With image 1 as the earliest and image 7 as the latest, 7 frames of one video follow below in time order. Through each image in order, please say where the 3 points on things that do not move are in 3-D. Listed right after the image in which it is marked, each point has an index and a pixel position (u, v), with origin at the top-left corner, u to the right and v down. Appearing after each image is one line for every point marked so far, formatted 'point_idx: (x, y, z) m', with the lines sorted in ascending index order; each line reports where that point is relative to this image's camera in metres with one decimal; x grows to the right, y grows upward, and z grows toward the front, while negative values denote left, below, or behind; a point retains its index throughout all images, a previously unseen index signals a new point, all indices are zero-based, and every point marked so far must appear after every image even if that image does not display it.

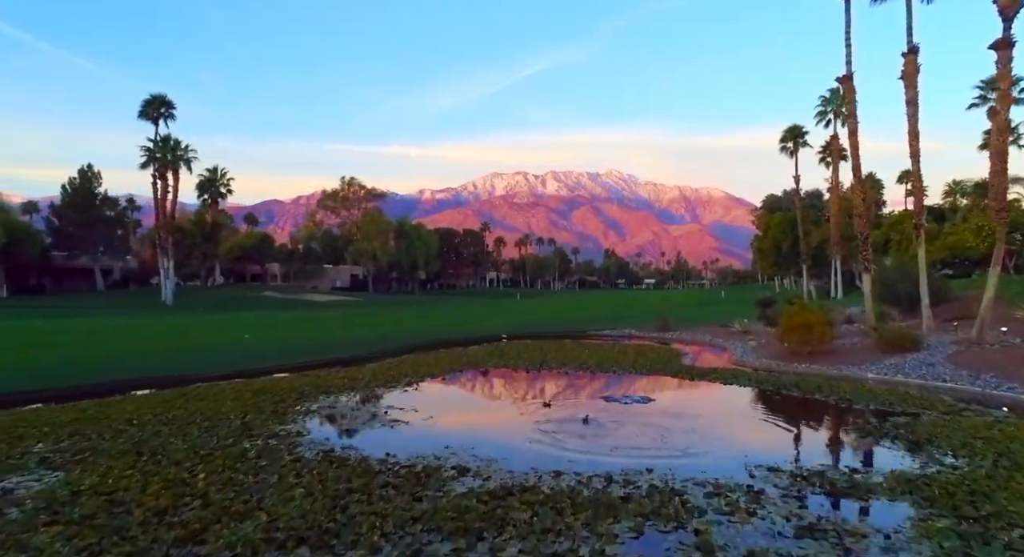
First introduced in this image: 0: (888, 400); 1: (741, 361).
0: (+6.7, -2.2, +11.6) m
1: (+6.2, -2.2, +17.5) m
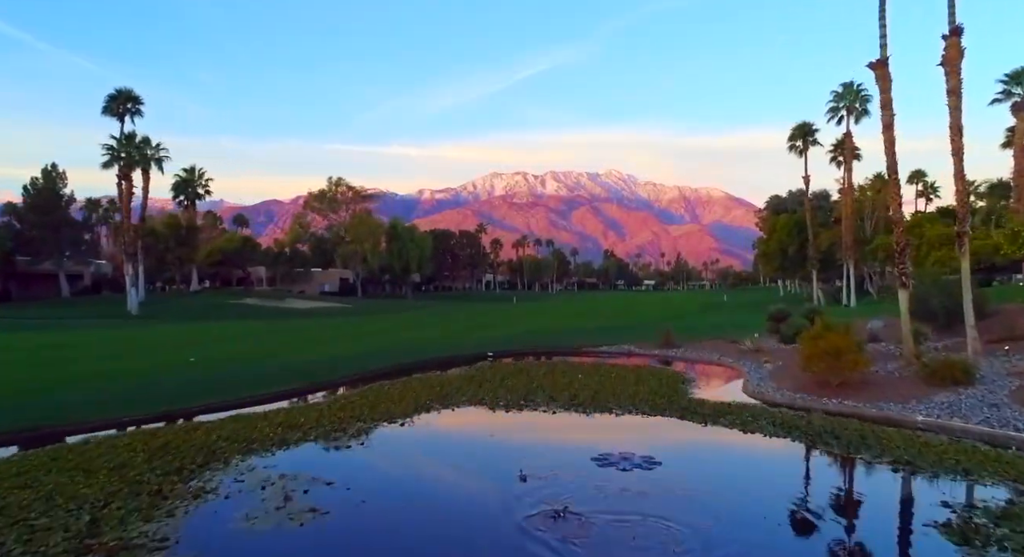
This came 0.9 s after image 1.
0: (+6.2, -2.6, +9.1) m
1: (+5.7, -2.6, +15.1) m
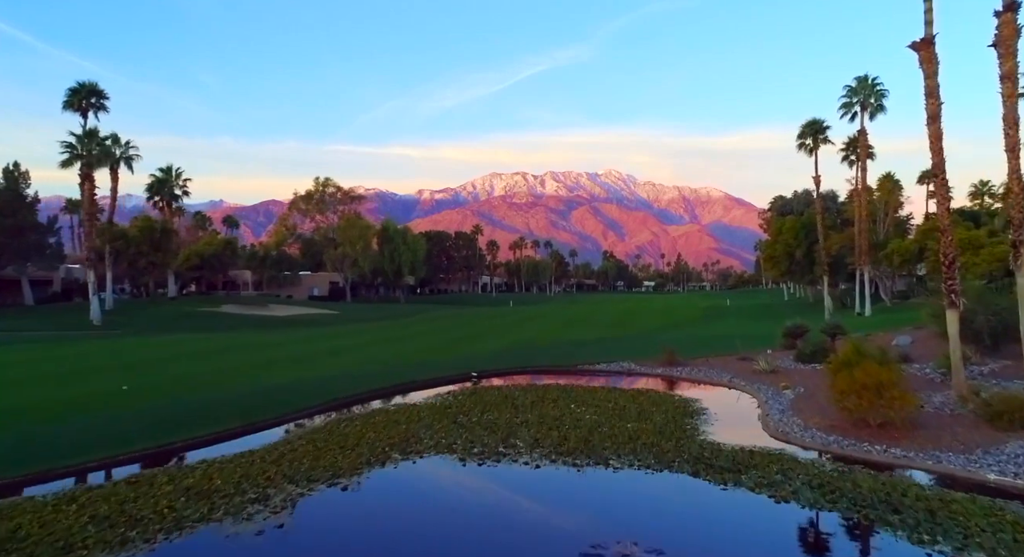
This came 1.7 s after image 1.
0: (+5.8, -2.9, +6.7) m
1: (+5.3, -3.0, +12.7) m
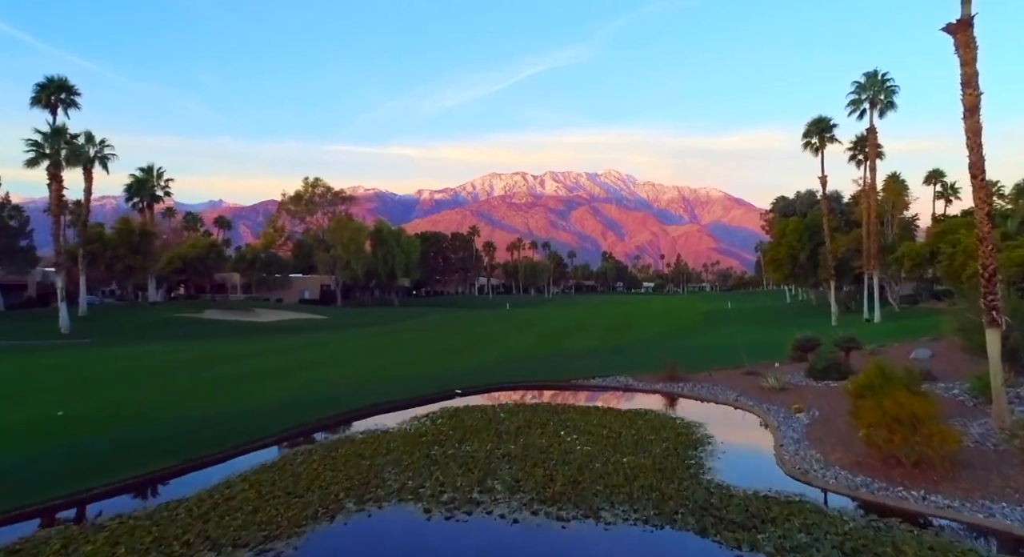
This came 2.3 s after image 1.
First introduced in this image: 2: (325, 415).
0: (+5.5, -3.2, +5.1) m
1: (+5.0, -3.2, +11.1) m
2: (-4.7, -3.3, +15.7) m
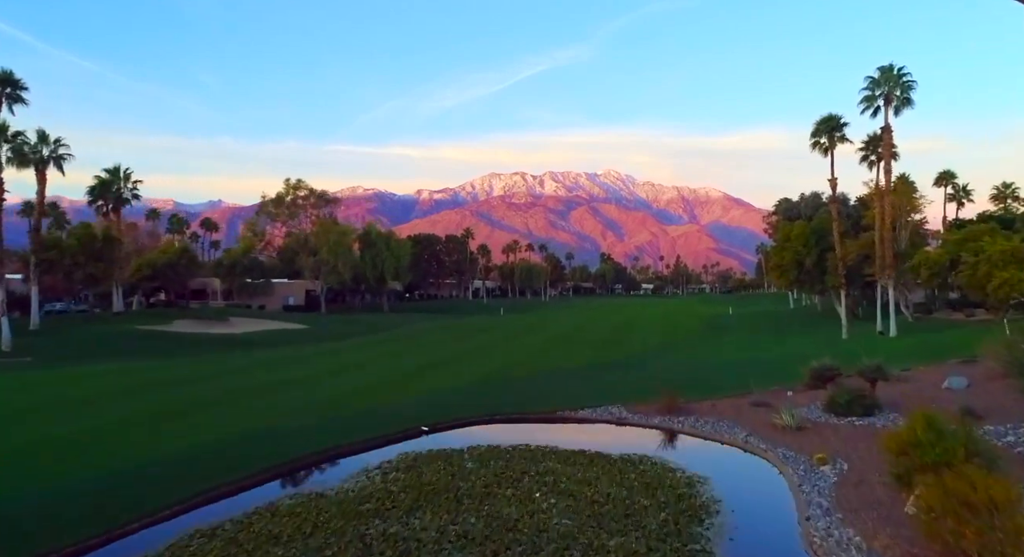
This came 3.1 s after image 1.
0: (+4.8, -3.7, +2.6) m
1: (+4.4, -3.7, +8.6) m
2: (-5.3, -3.8, +13.2) m
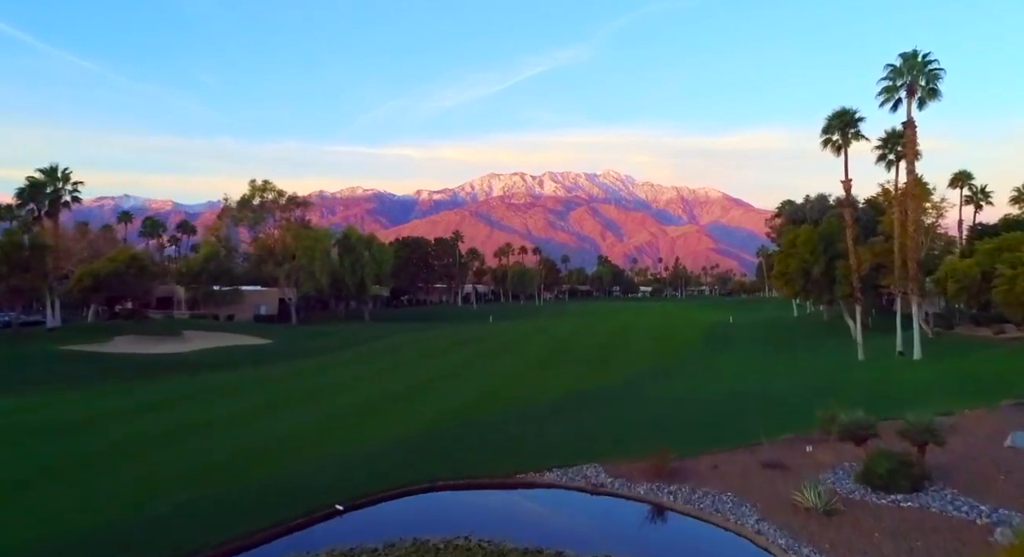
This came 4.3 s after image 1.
0: (+3.7, -4.3, -1.2) m
1: (+3.2, -4.4, +4.8) m
2: (-6.5, -4.5, +9.4) m
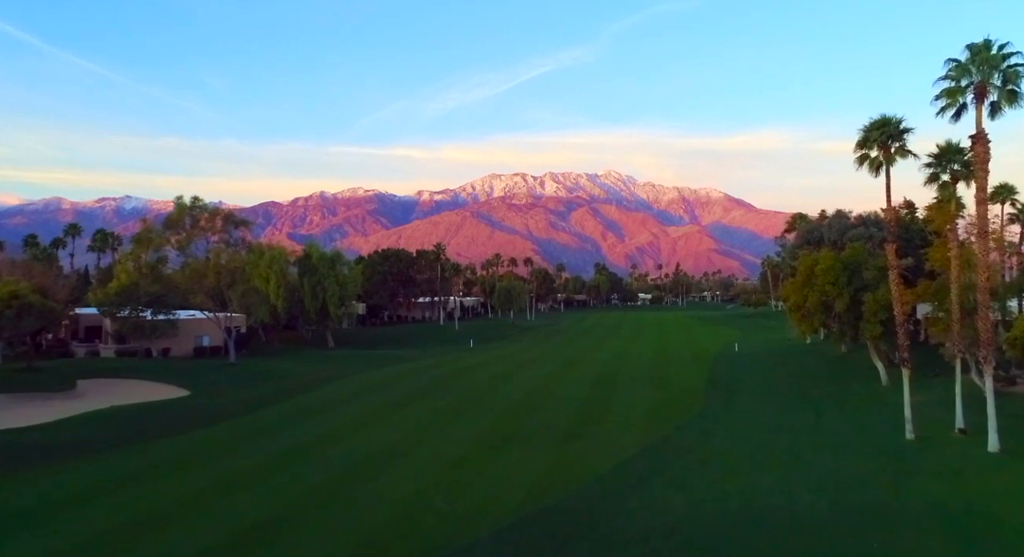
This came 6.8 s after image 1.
0: (+1.8, -6.4, -8.0) m
1: (+1.3, -6.4, -2.1) m
2: (-8.3, -6.5, +2.6) m
